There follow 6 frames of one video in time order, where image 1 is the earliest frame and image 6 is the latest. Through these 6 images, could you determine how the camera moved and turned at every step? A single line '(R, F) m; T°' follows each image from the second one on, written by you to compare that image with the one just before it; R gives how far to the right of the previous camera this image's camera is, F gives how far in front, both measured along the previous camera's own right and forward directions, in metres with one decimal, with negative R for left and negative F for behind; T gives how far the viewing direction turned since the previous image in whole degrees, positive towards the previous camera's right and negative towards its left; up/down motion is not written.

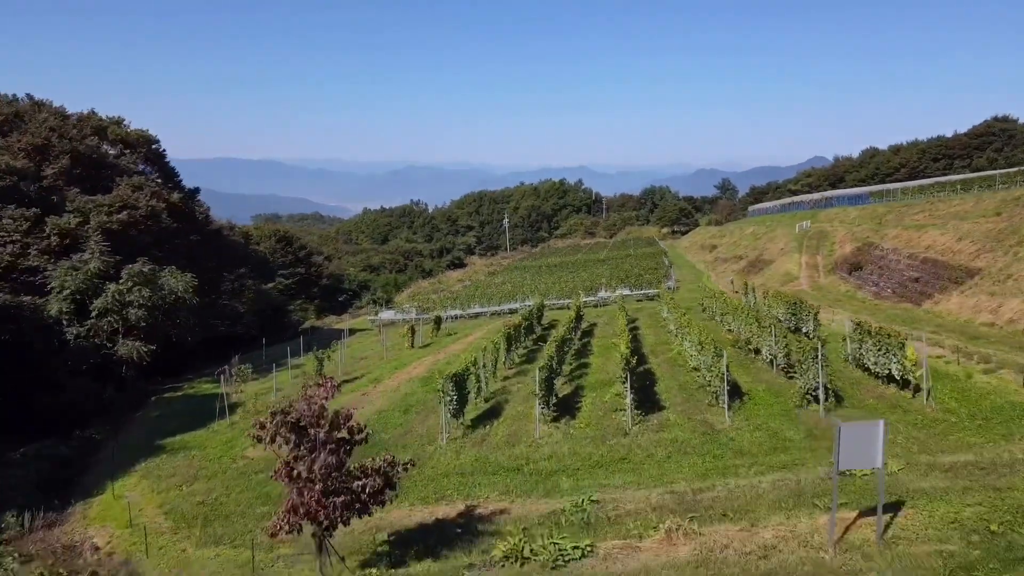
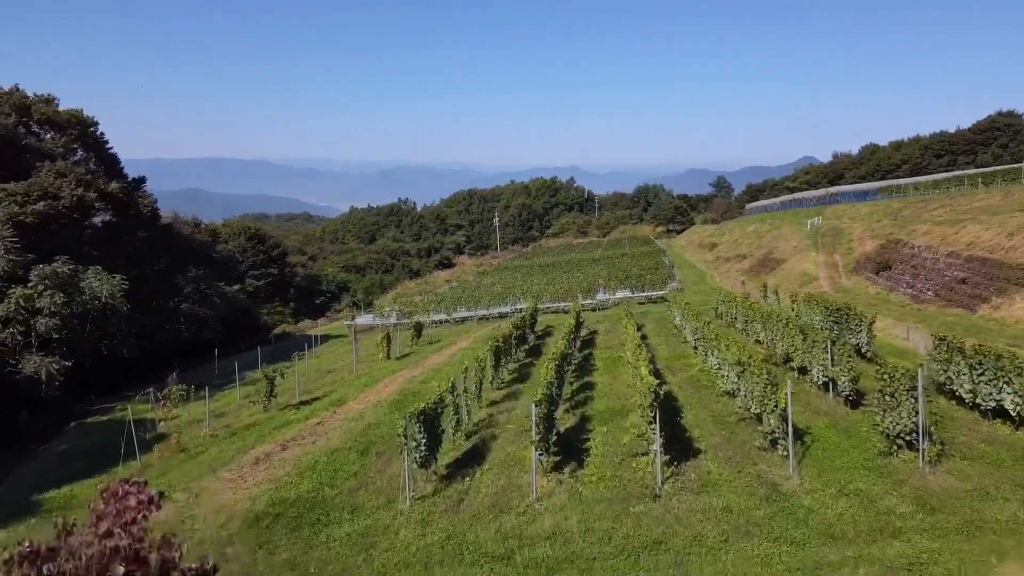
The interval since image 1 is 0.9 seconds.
(+0.1, +3.9) m; +1°
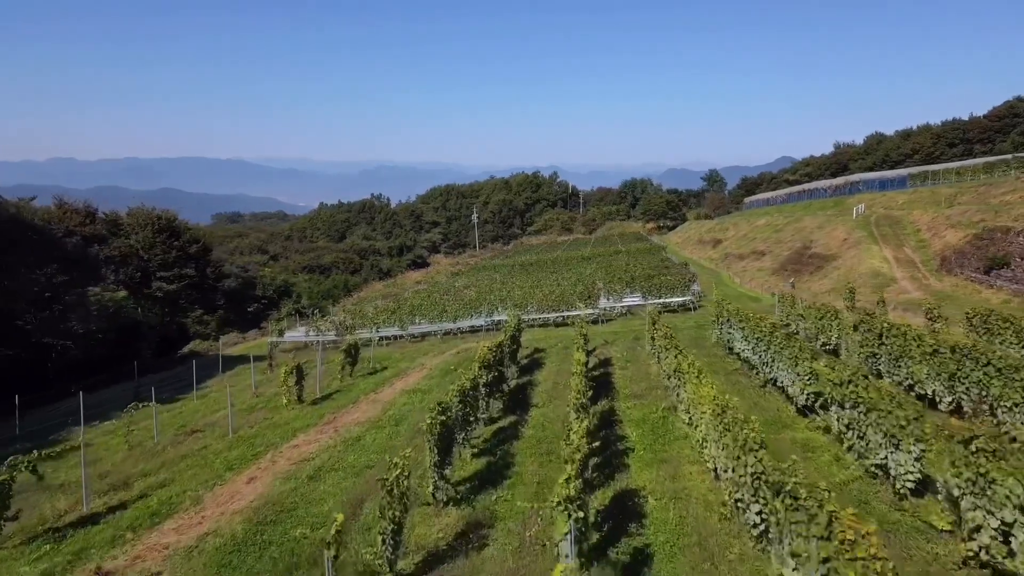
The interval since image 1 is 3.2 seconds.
(+0.2, +9.4) m; +1°
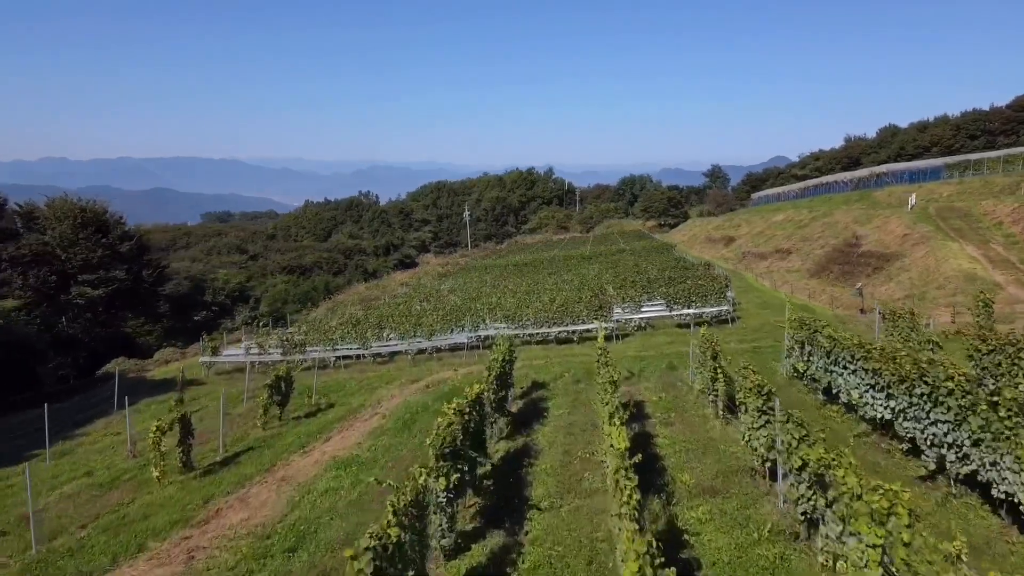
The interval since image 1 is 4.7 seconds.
(+0.1, +6.2) m; 0°
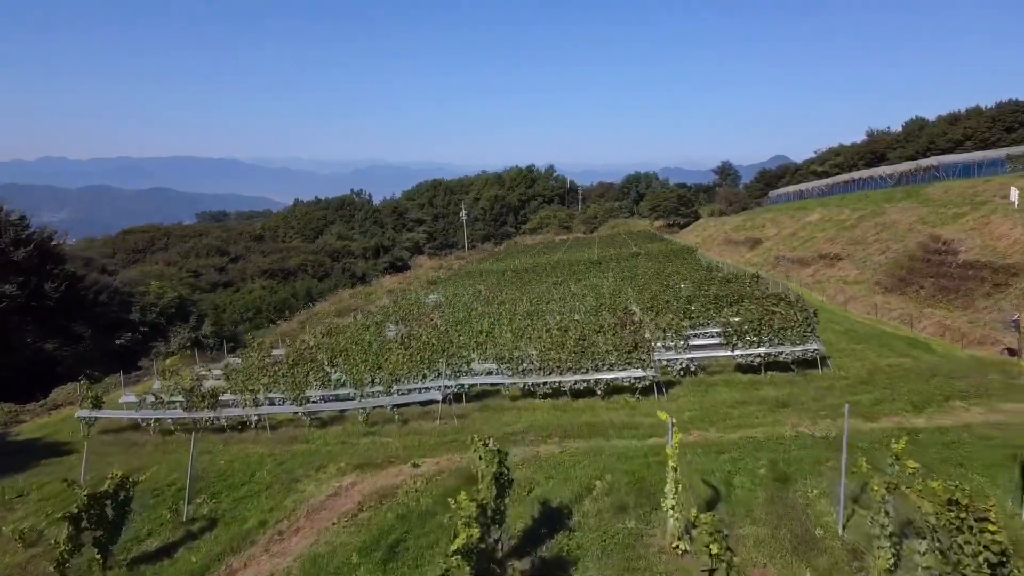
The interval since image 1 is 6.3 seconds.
(+0.1, +7.1) m; 0°
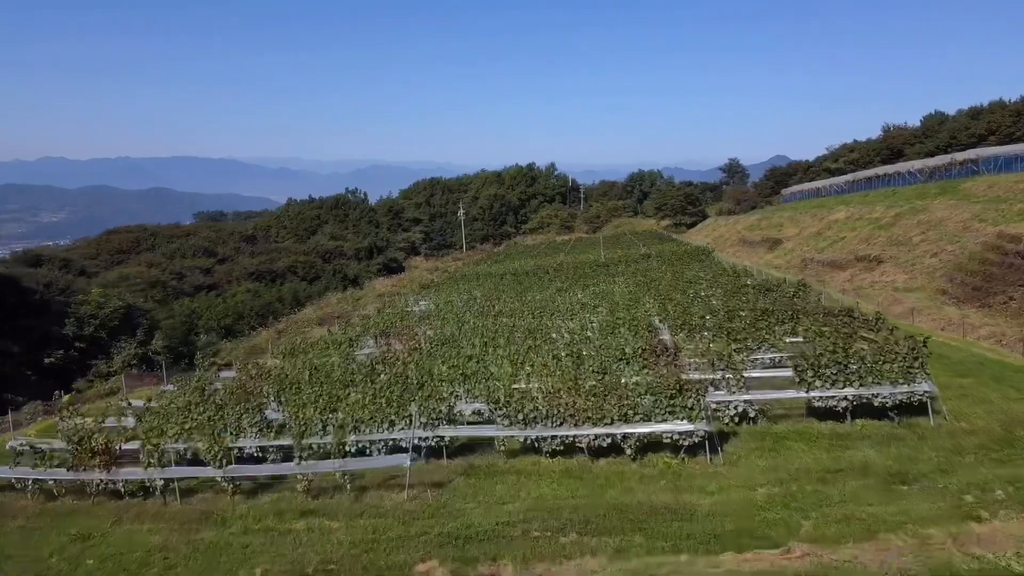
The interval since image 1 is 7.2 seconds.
(+0.1, +4.4) m; 0°
